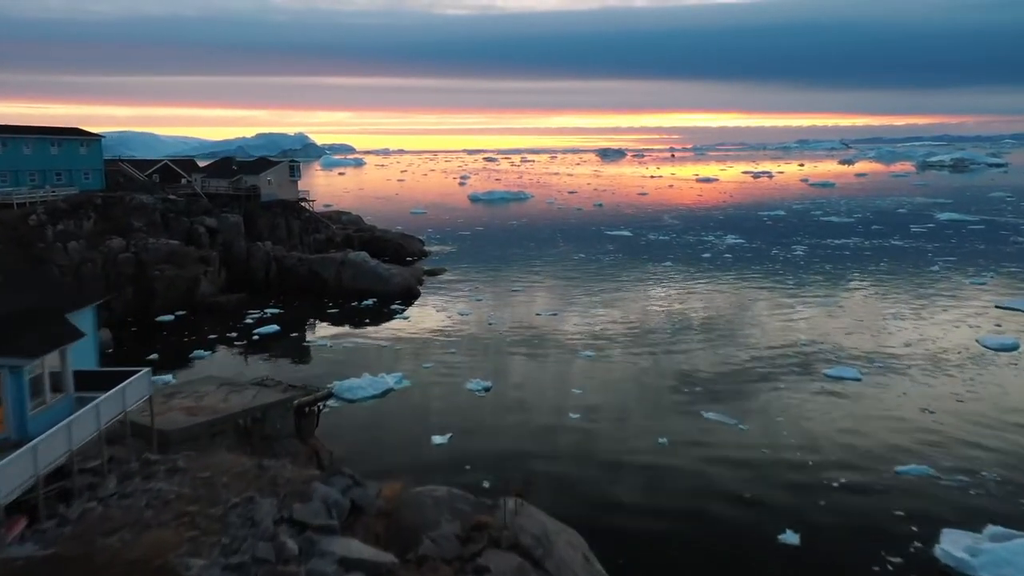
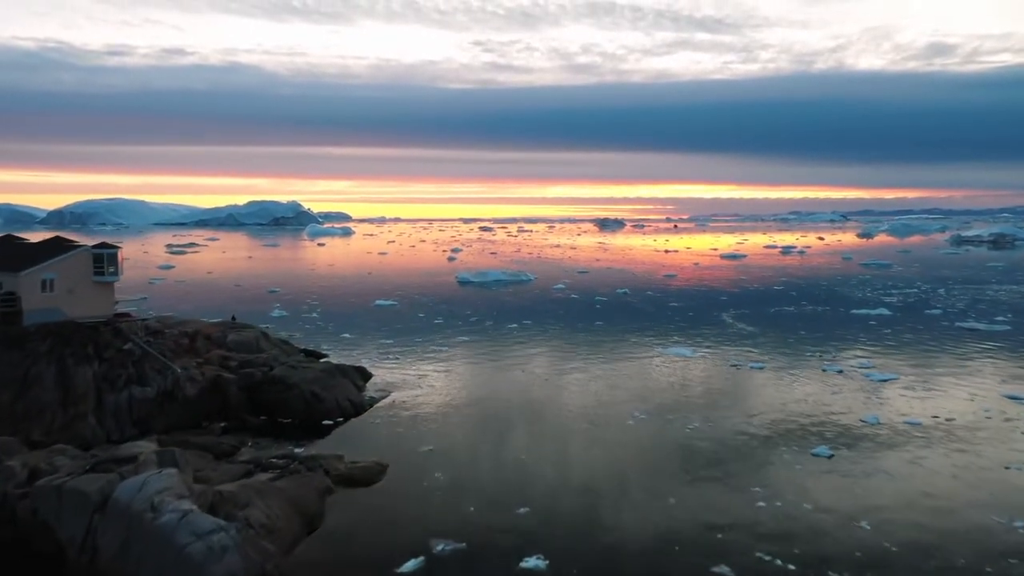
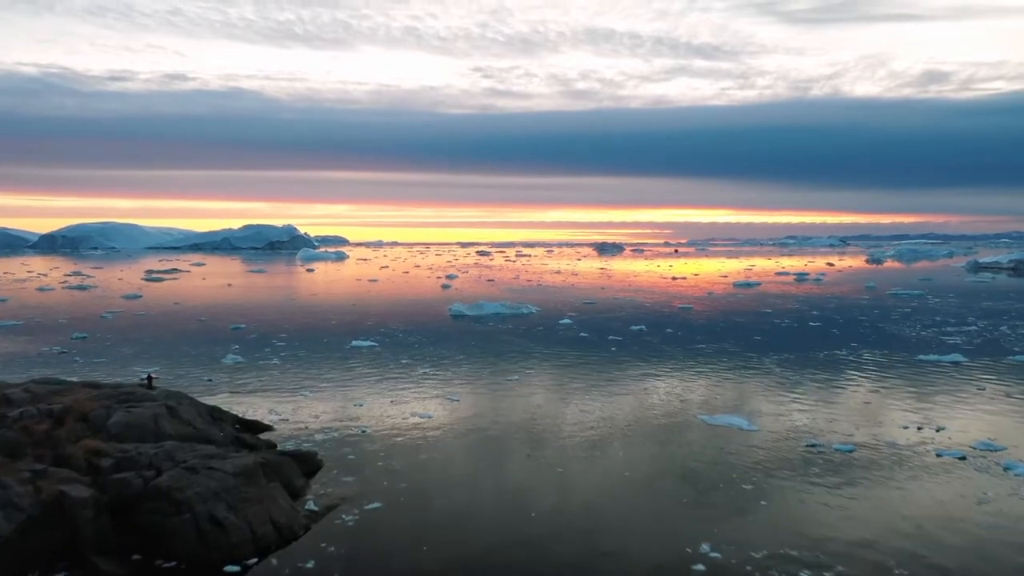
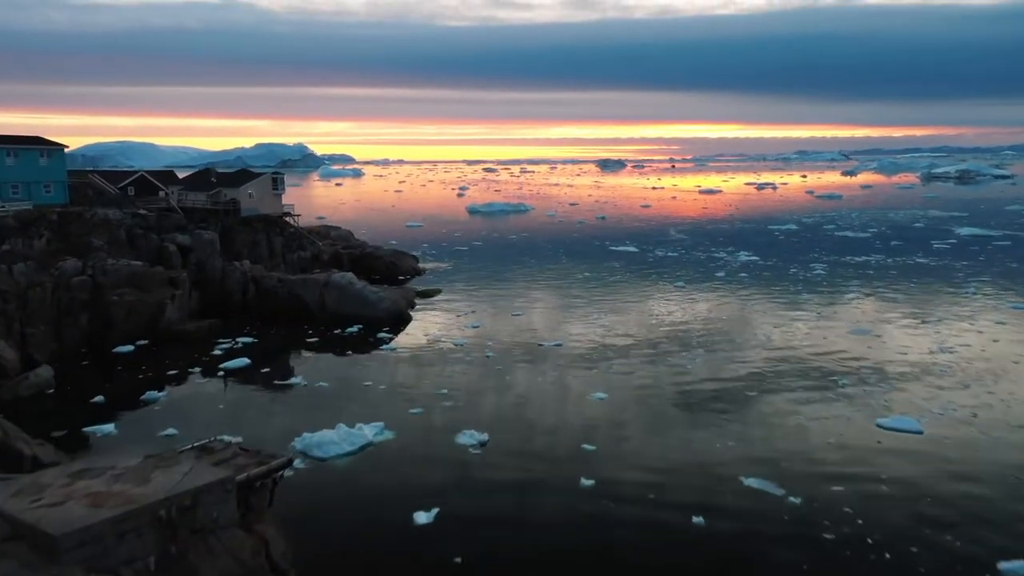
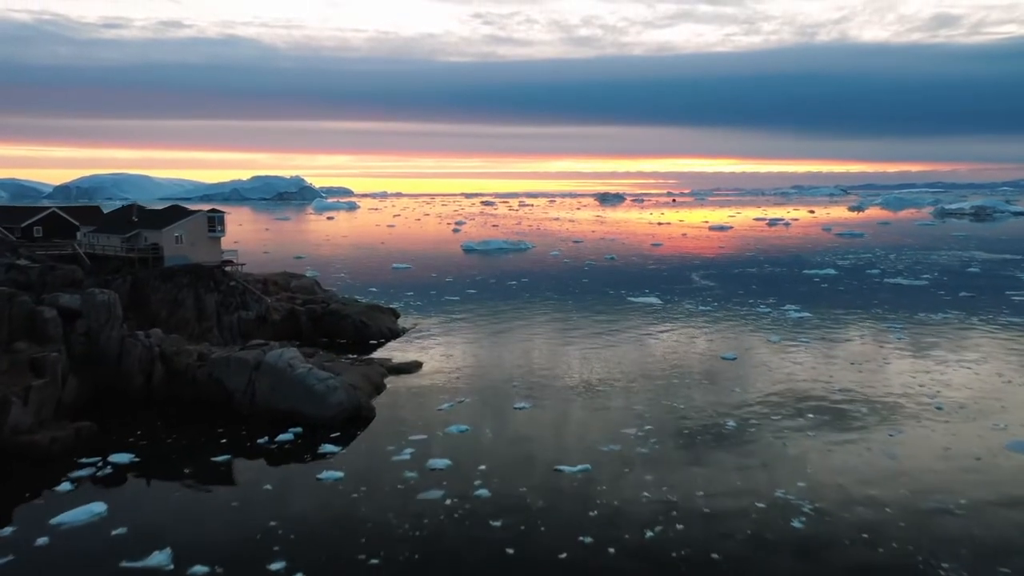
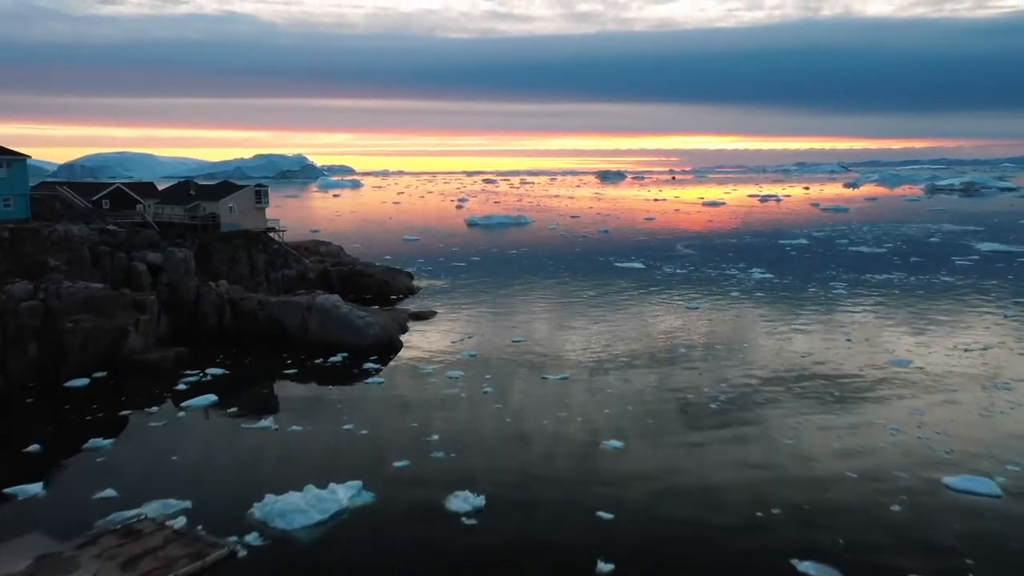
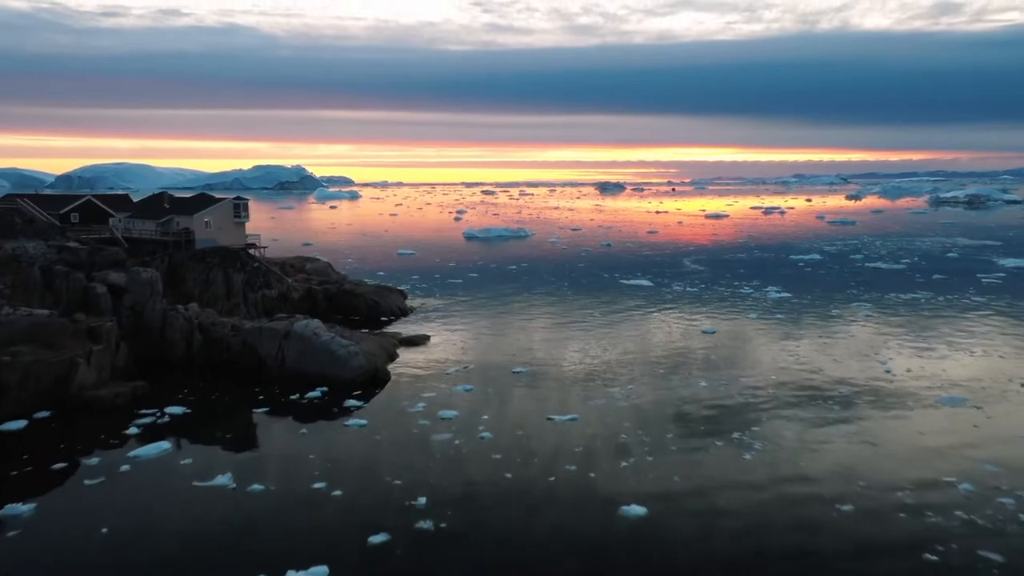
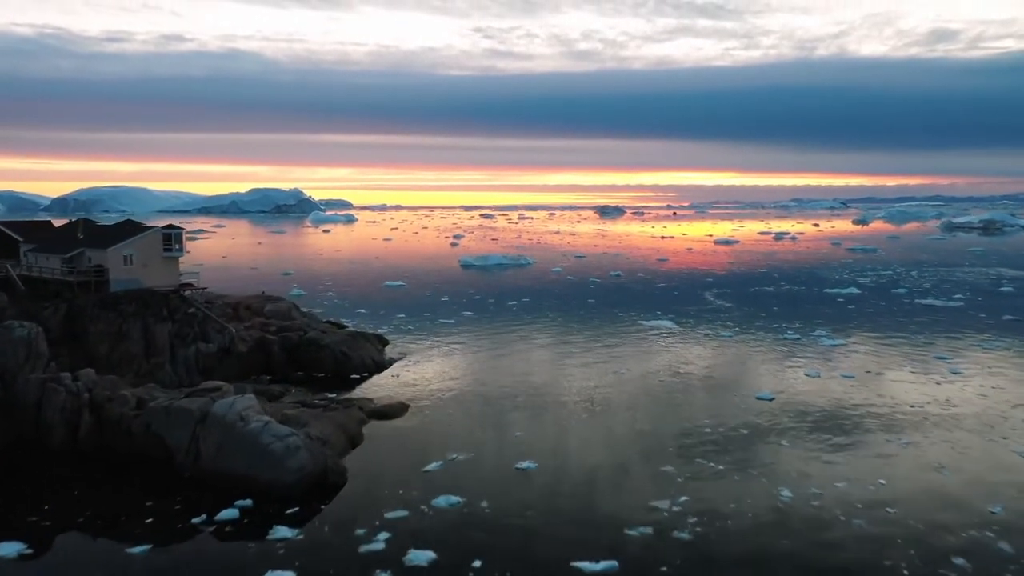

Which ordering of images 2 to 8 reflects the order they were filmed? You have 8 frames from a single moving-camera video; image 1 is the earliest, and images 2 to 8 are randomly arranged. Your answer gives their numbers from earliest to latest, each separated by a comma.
4, 6, 7, 5, 8, 2, 3
